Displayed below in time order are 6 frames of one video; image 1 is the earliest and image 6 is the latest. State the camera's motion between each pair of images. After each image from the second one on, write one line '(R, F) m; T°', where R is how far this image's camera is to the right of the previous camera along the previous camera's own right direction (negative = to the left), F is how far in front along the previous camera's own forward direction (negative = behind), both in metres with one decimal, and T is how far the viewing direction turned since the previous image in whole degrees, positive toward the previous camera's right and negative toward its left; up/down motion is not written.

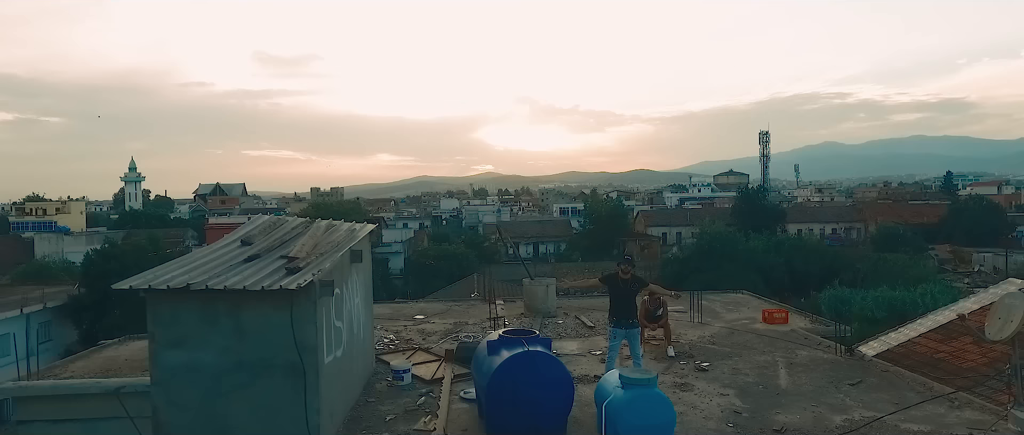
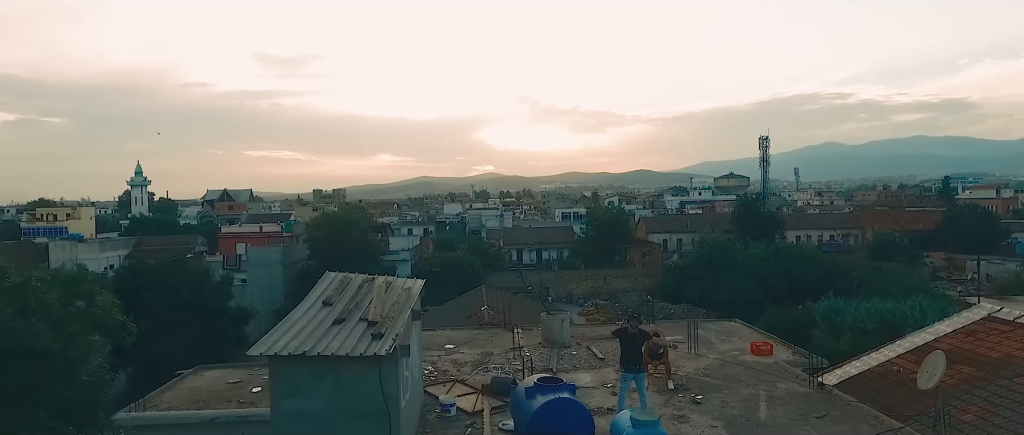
(-0.1, -0.3) m; 0°
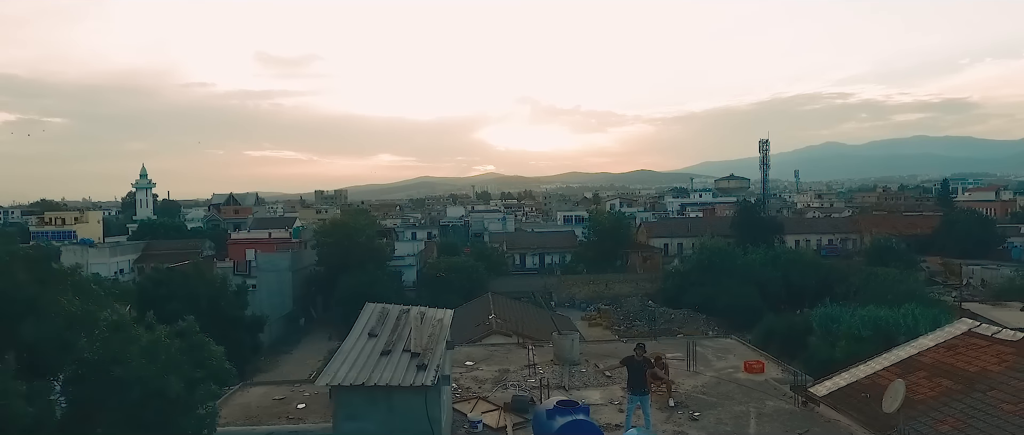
(-0.1, -0.3) m; 0°
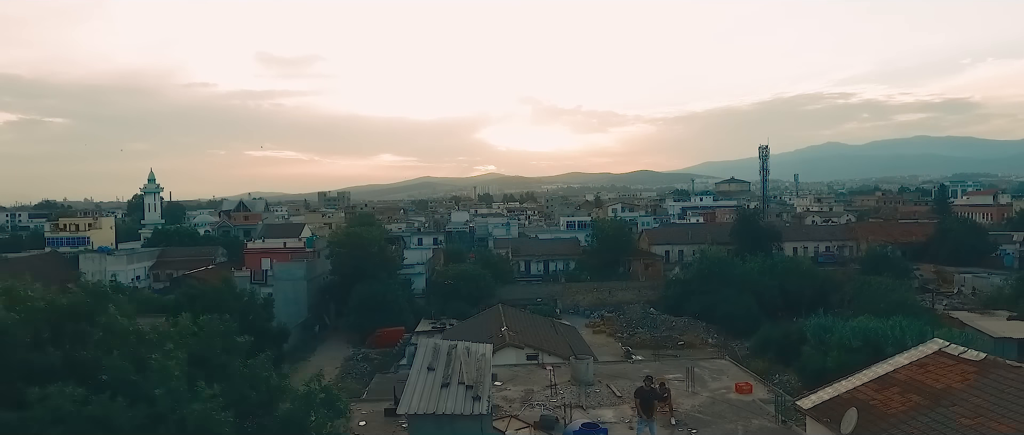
(-0.1, -0.5) m; 0°
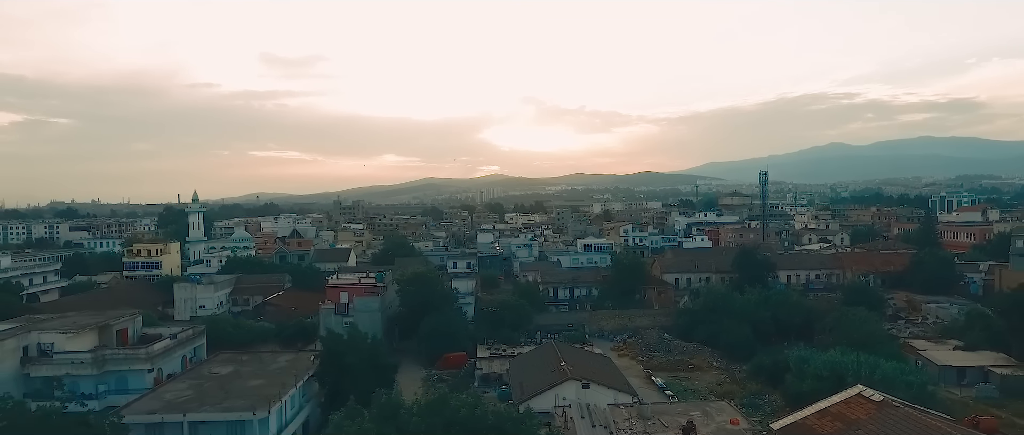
(-0.9, -2.8) m; 0°
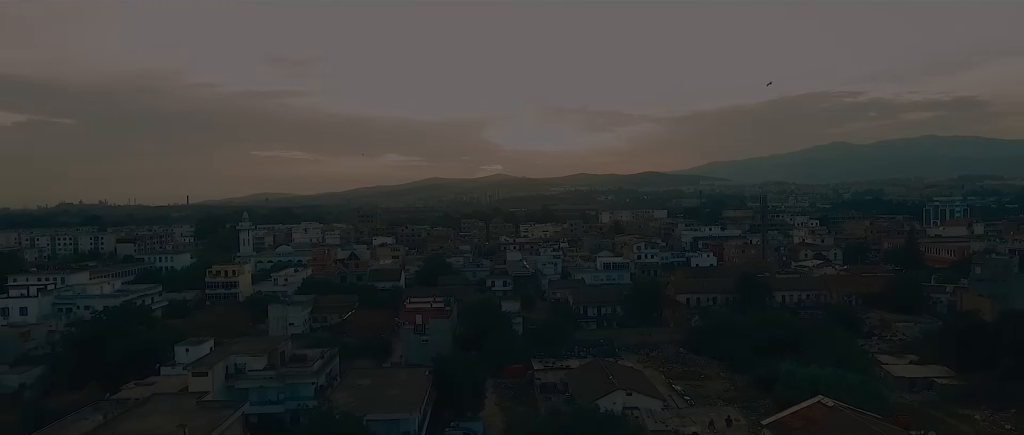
(-1.3, -3.8) m; 0°
